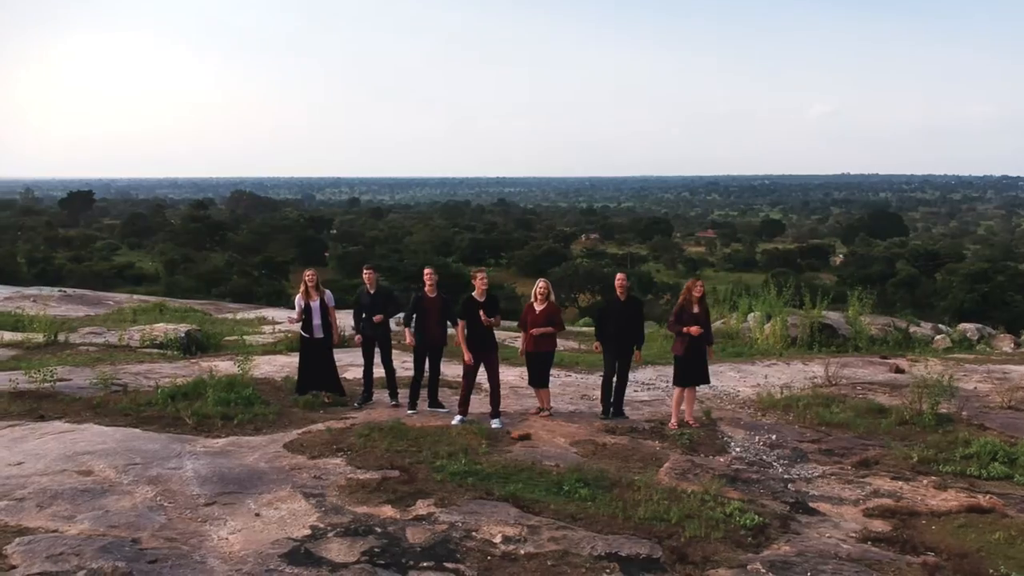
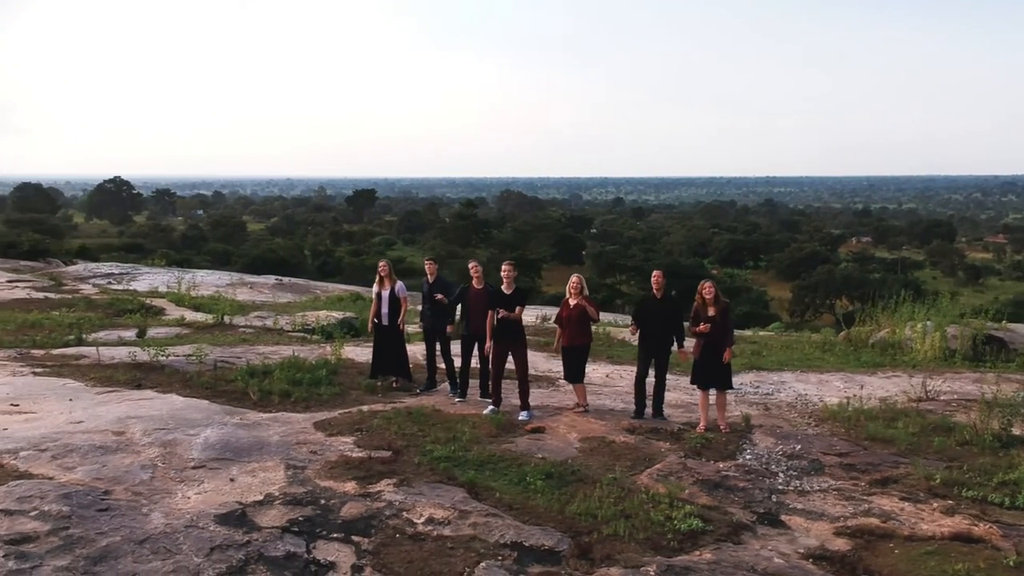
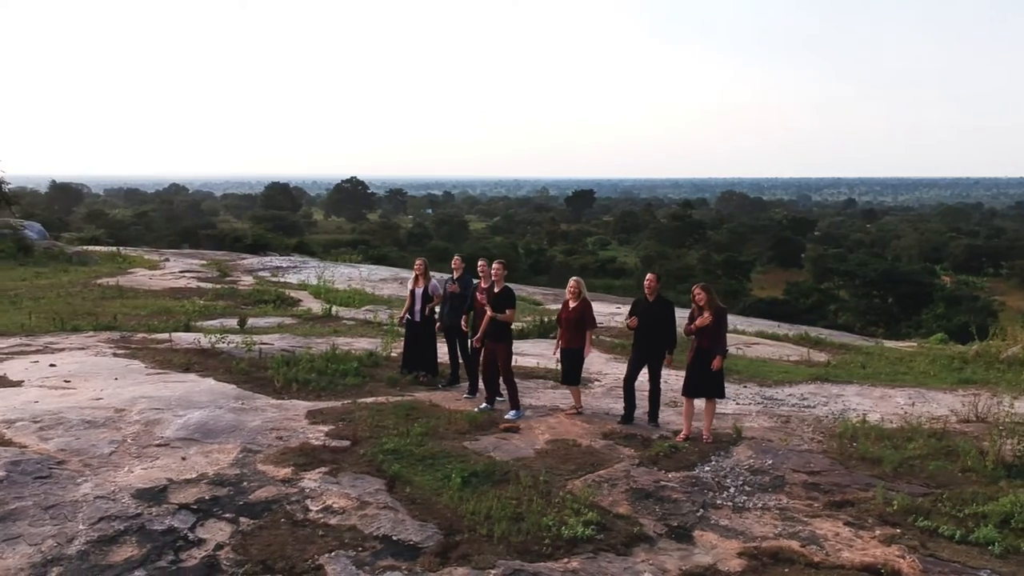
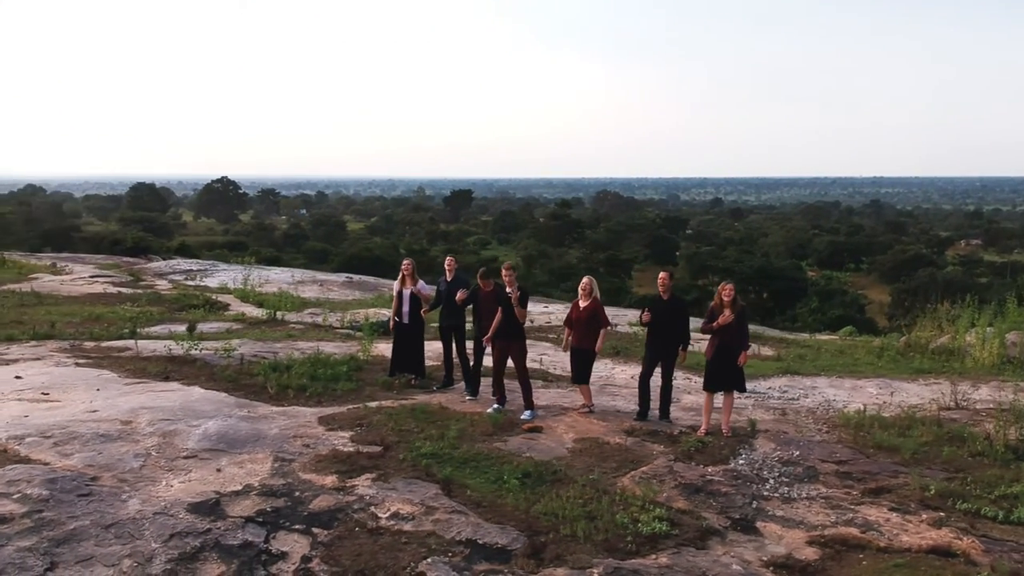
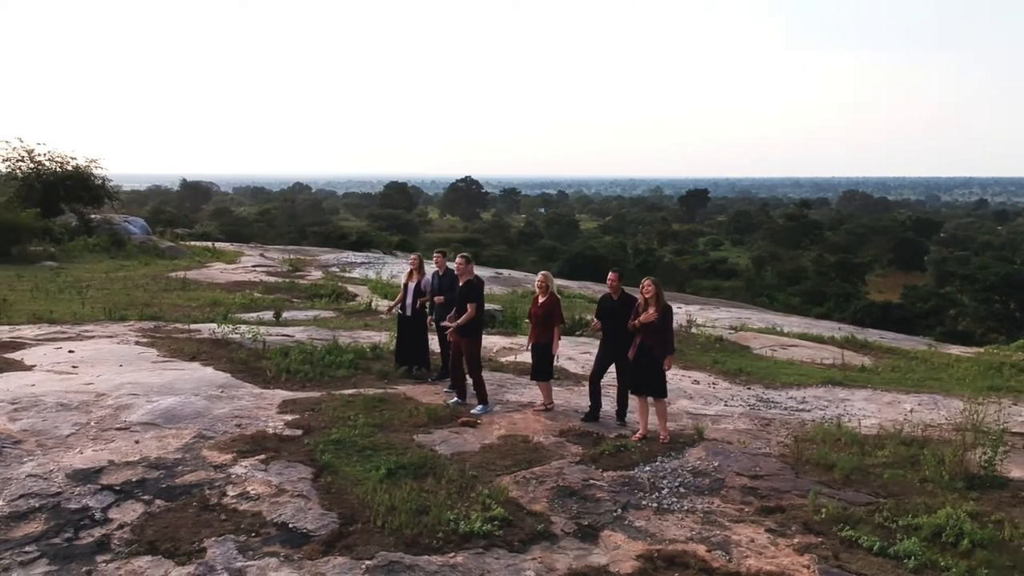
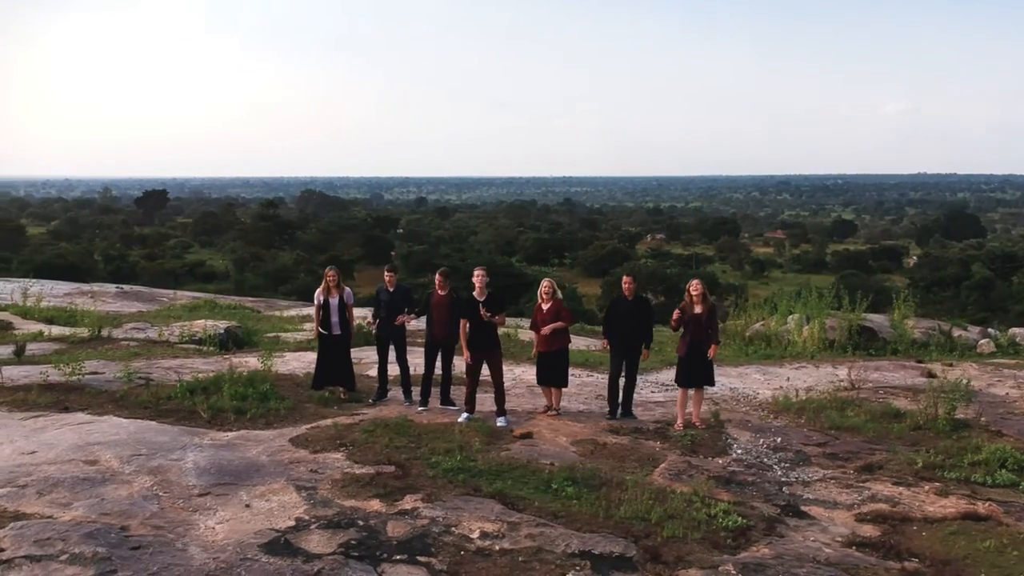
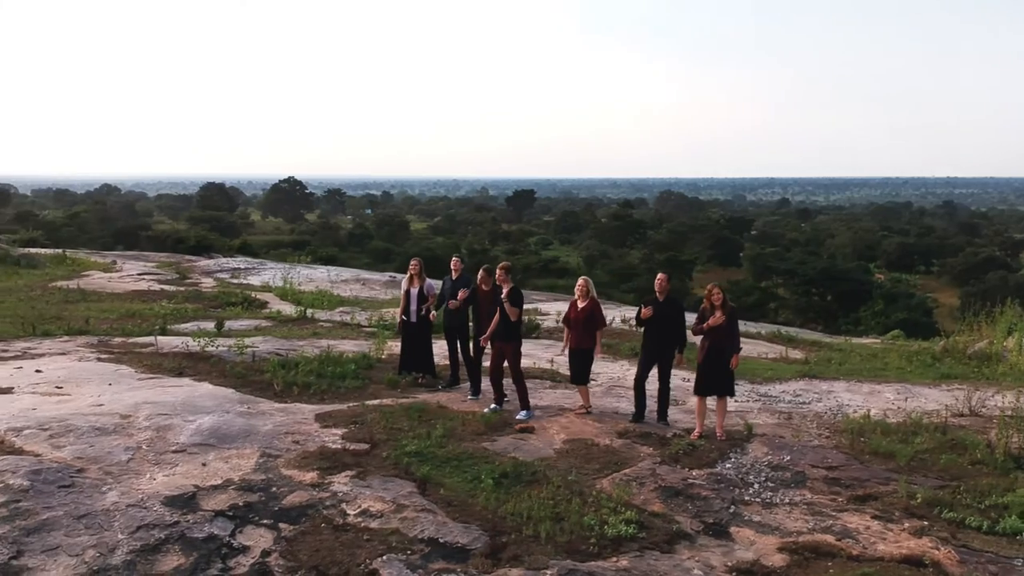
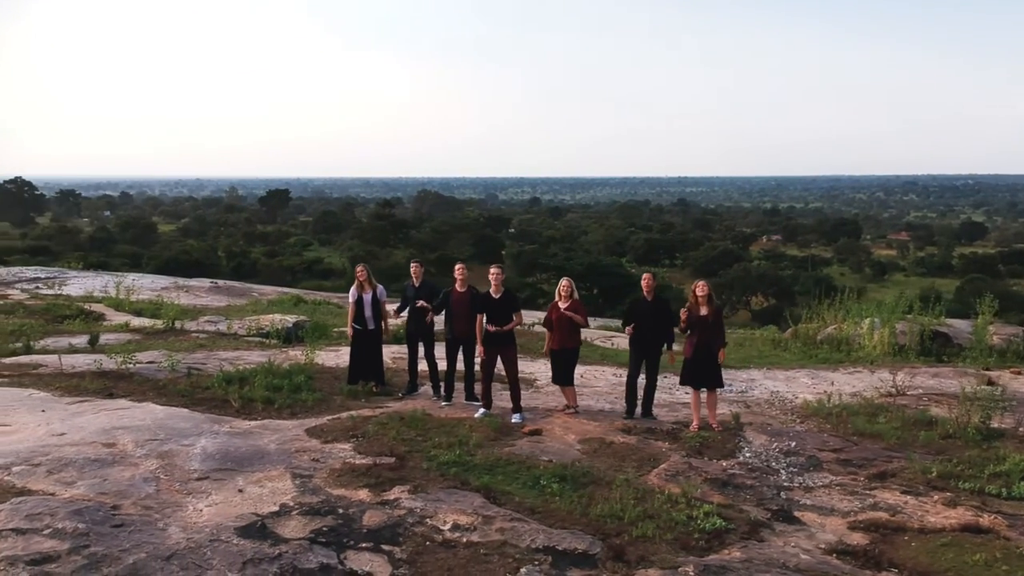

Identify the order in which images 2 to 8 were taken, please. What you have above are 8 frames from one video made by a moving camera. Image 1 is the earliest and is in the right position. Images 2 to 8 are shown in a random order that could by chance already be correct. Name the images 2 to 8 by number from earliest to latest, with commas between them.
6, 8, 2, 4, 7, 3, 5
